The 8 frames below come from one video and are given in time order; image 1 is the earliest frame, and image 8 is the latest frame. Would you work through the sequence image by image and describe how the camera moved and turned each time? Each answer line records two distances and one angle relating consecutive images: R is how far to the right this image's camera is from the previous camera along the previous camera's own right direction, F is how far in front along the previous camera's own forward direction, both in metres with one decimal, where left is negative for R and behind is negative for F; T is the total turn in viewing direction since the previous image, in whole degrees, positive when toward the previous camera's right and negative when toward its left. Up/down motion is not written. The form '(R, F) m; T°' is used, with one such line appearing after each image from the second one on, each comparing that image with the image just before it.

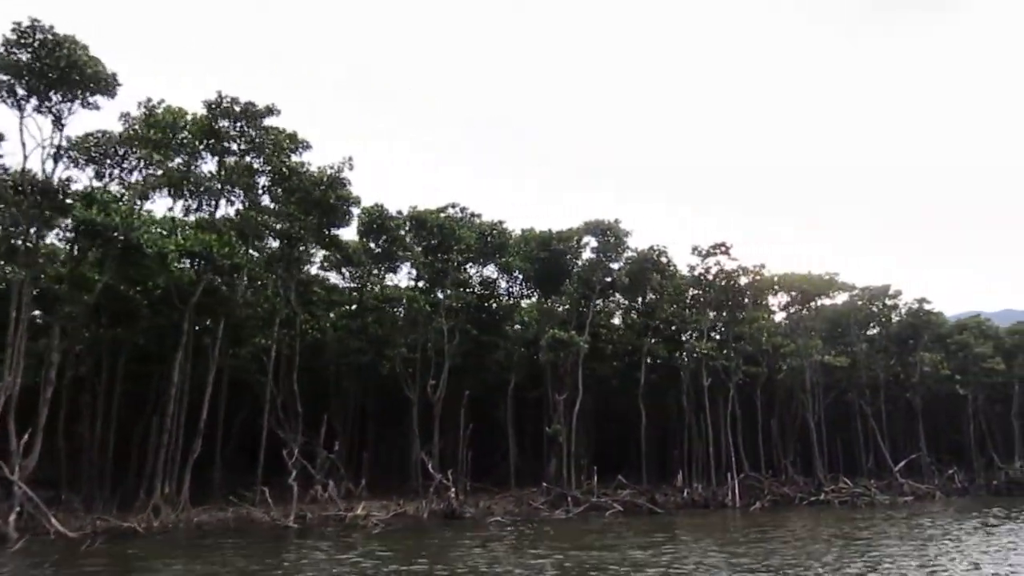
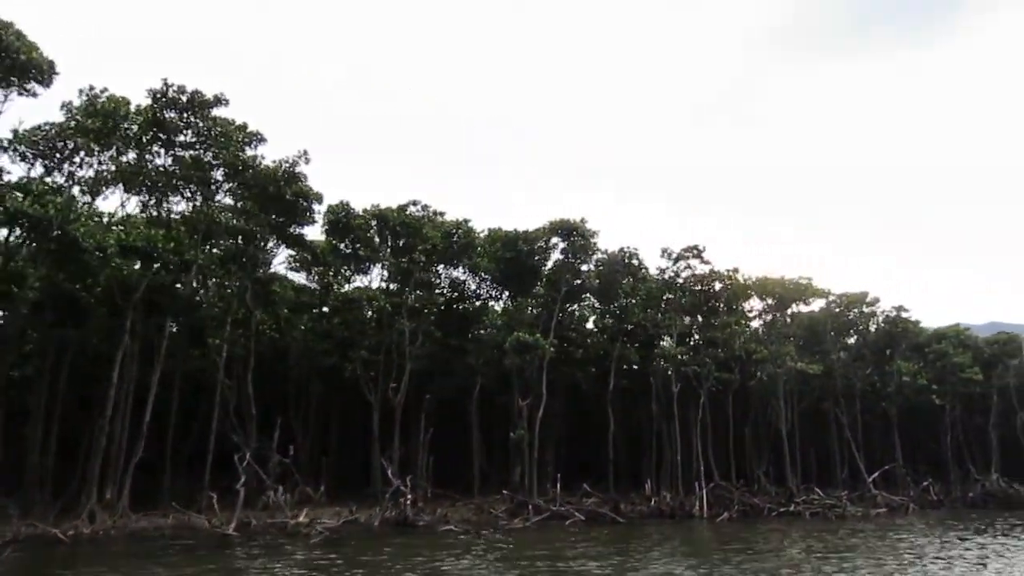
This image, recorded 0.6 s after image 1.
(+1.2, +1.1) m; +1°
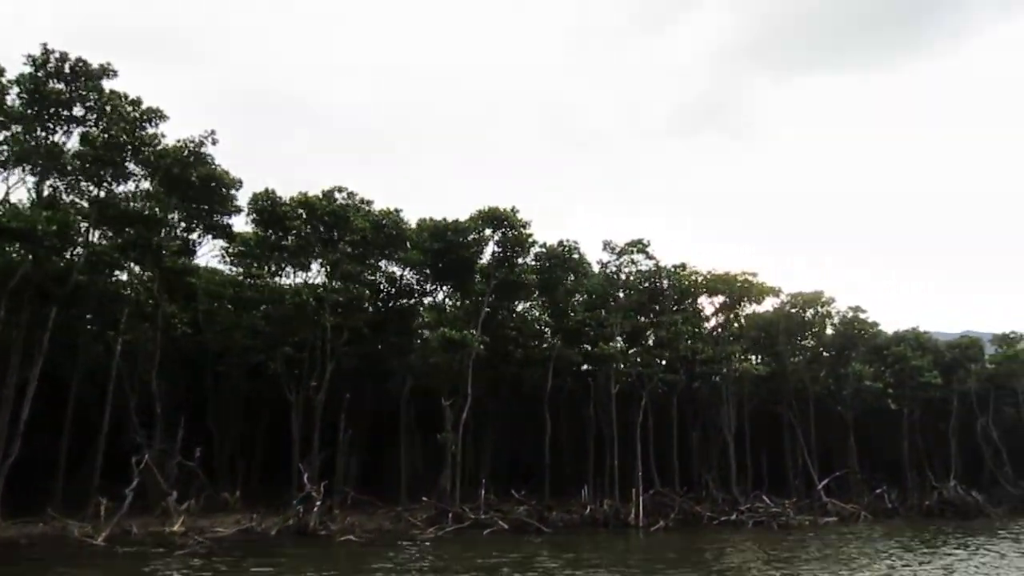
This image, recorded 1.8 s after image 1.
(+2.3, +2.2) m; +1°
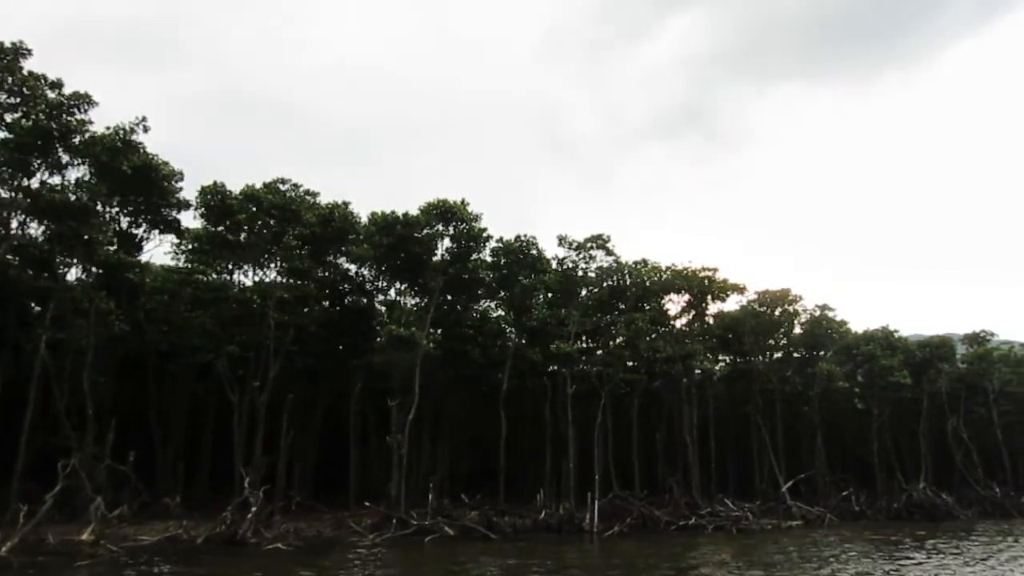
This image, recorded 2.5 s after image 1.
(+1.4, +1.3) m; +1°
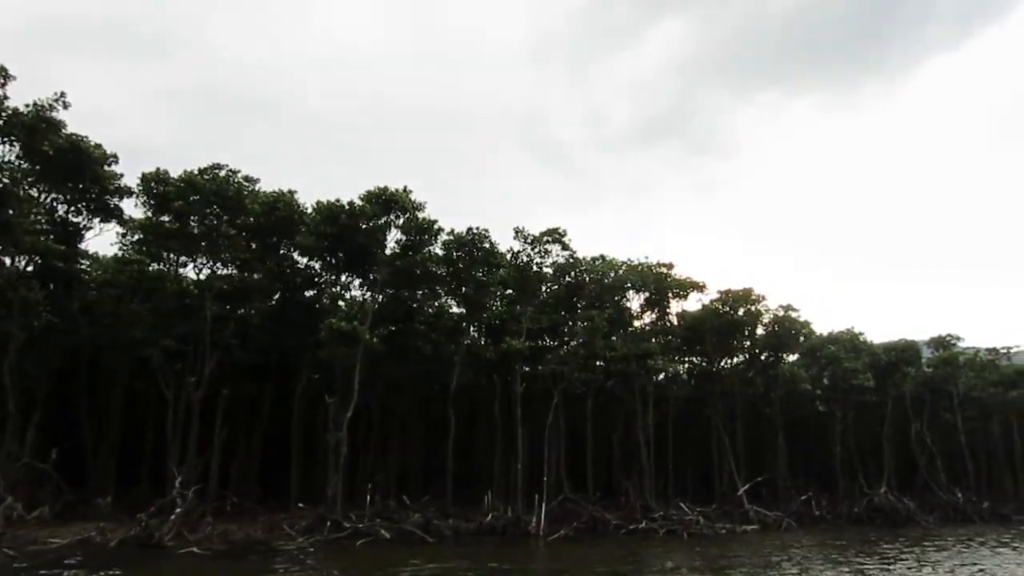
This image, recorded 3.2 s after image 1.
(+1.3, +1.3) m; +1°
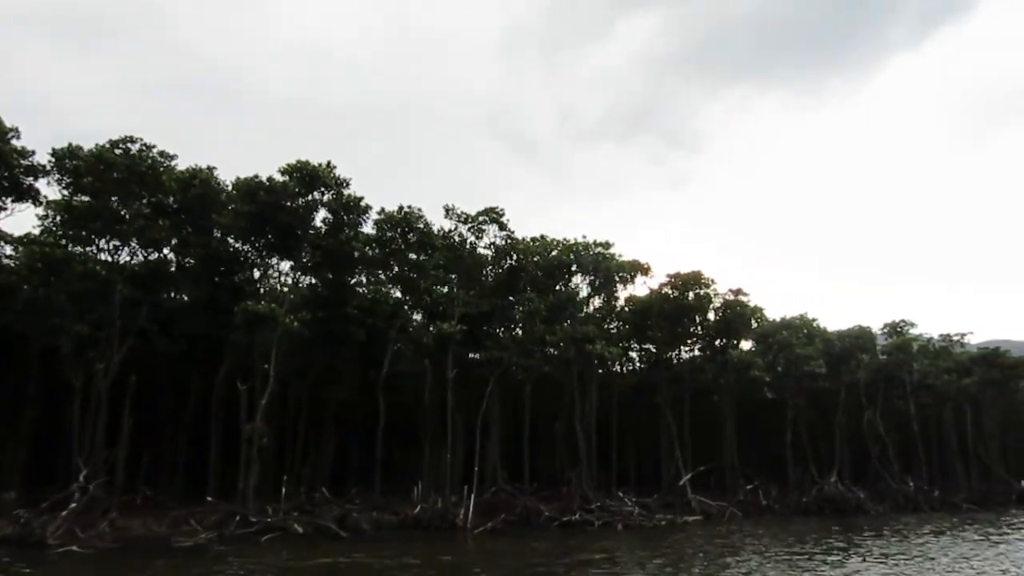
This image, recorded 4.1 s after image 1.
(+1.7, +1.6) m; +2°
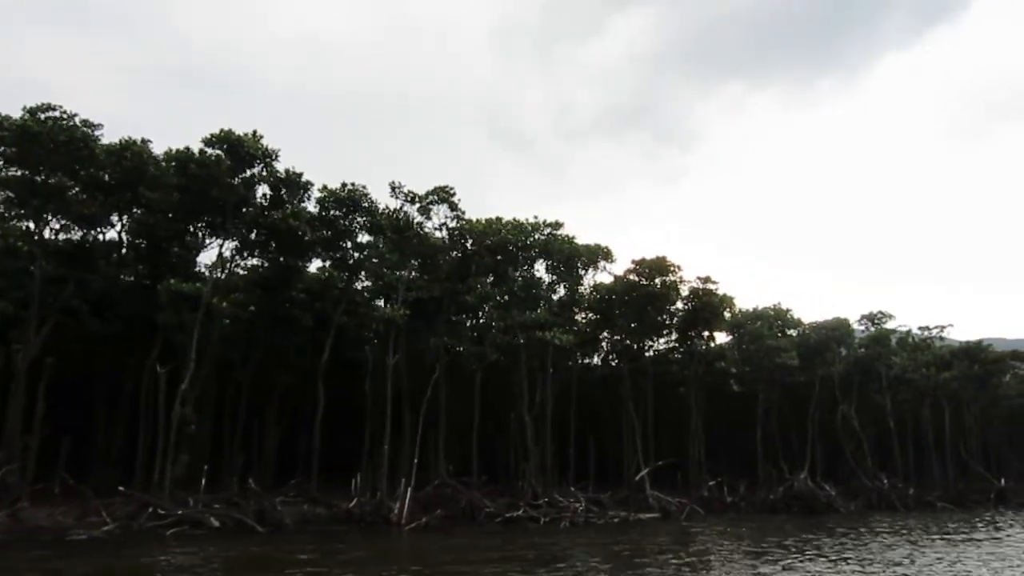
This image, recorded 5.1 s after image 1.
(+2.0, +1.8) m; 0°
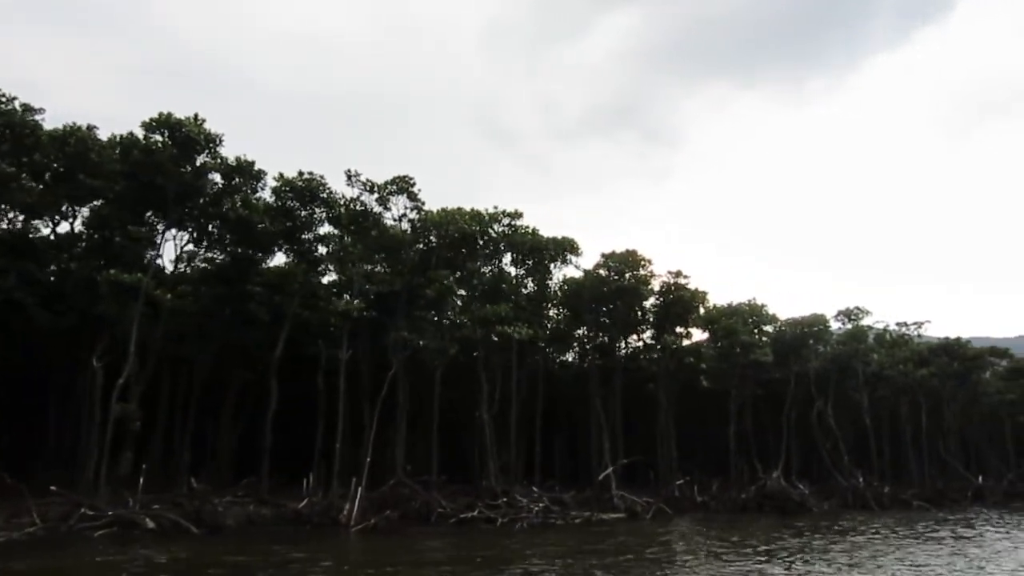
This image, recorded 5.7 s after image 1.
(+1.2, +1.0) m; +1°
